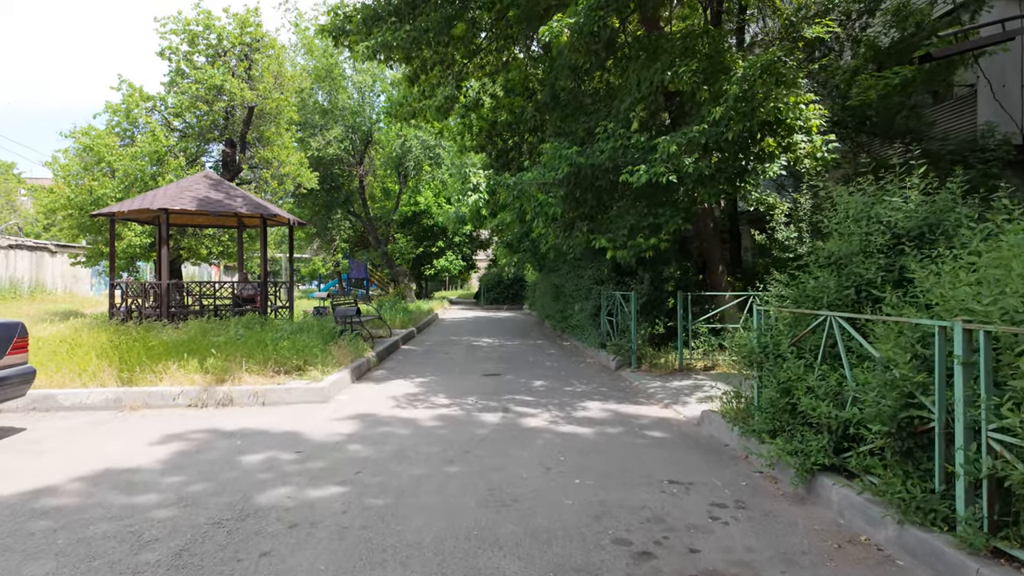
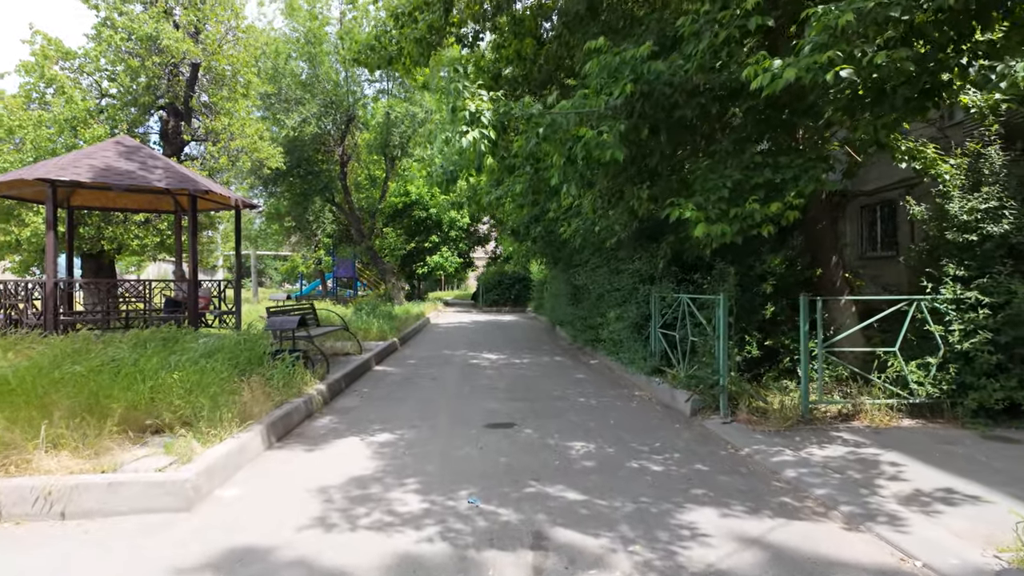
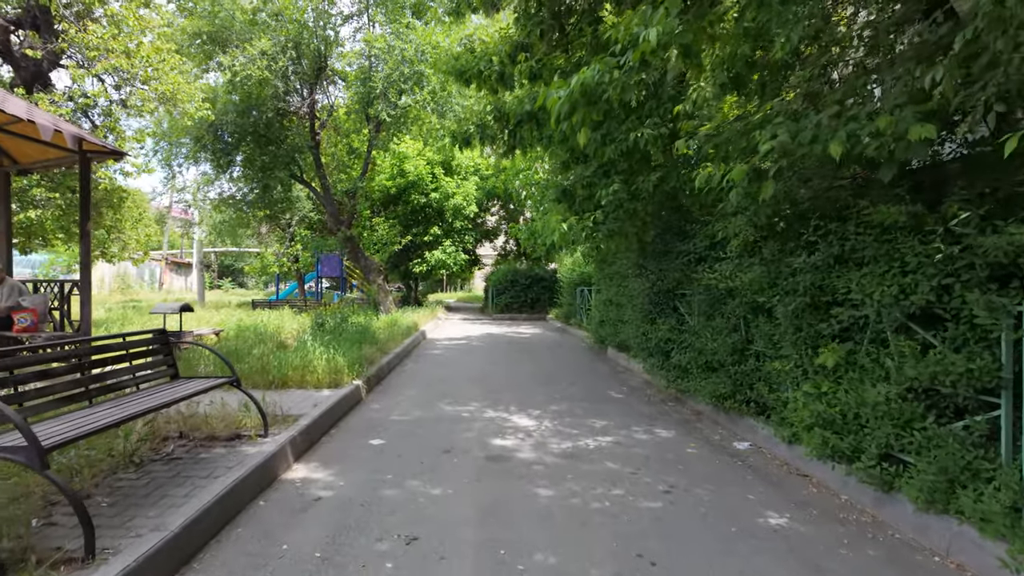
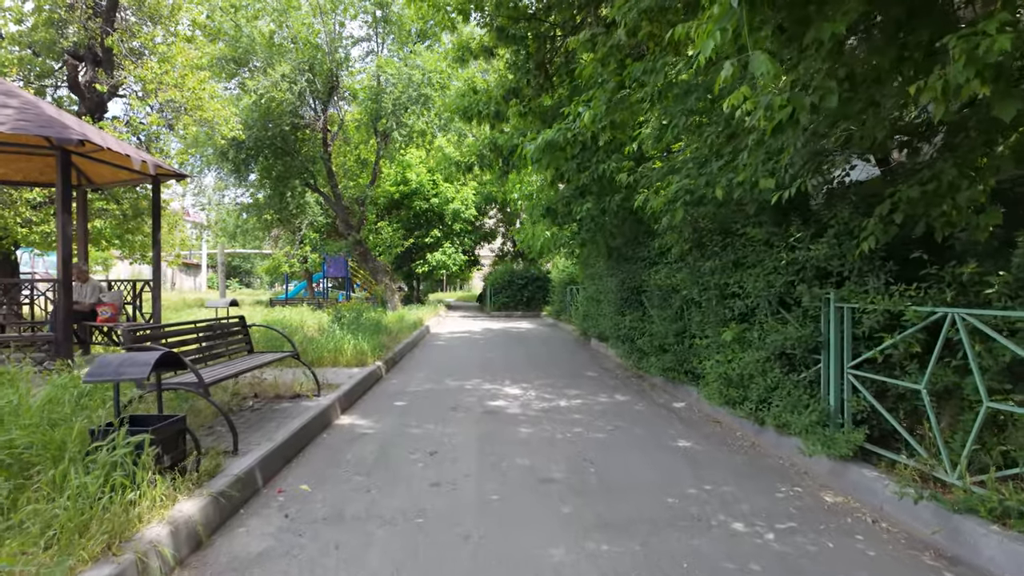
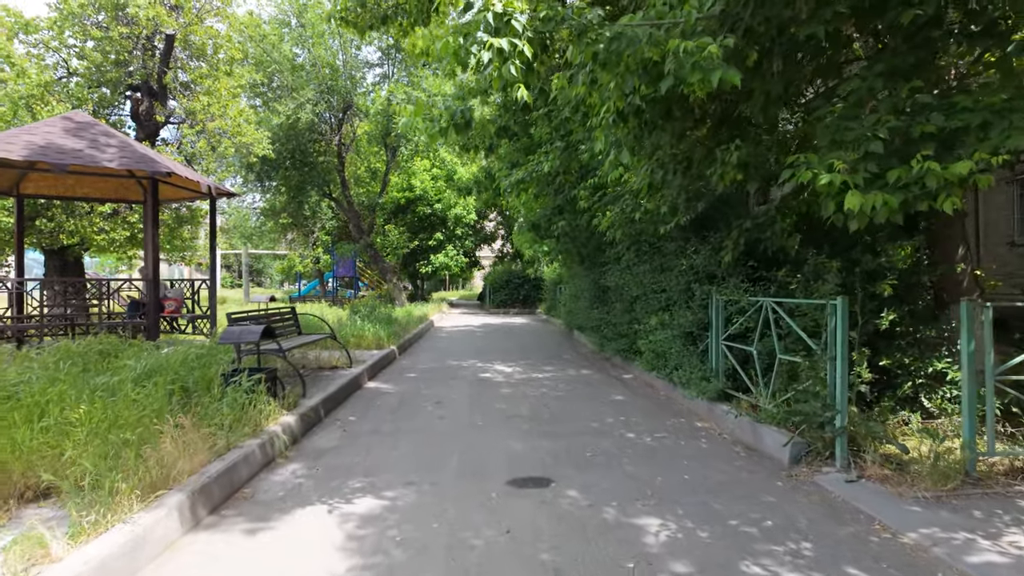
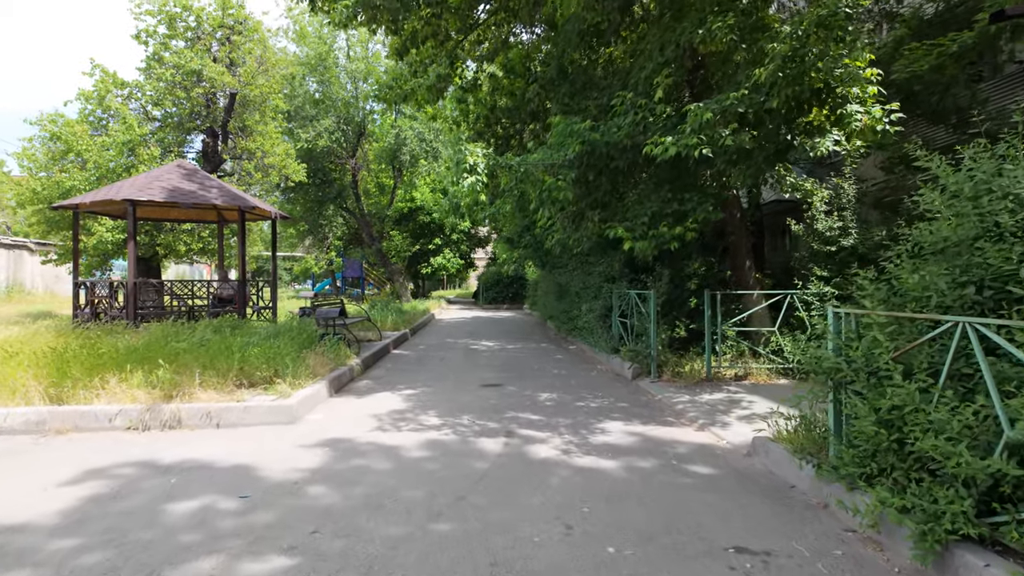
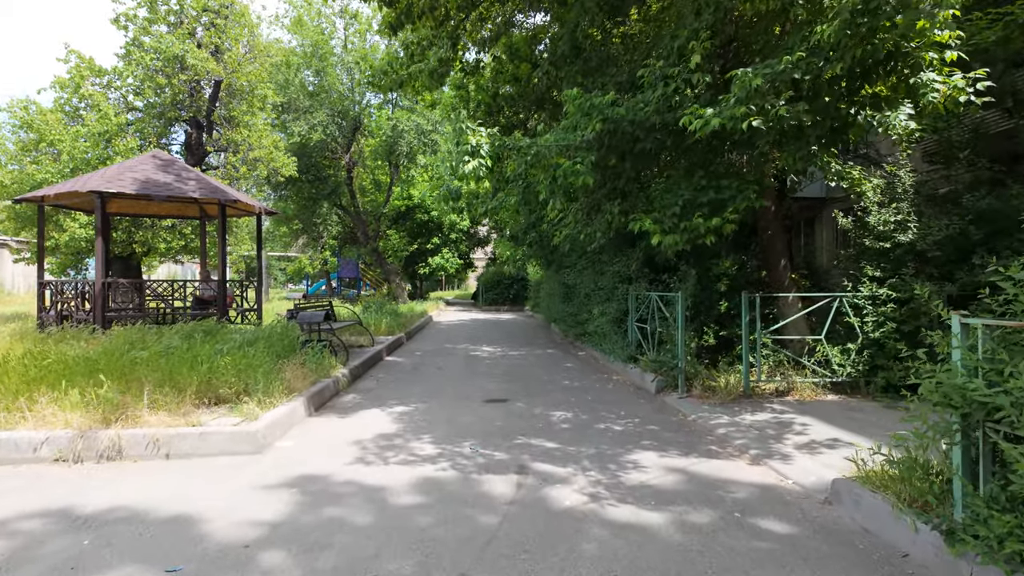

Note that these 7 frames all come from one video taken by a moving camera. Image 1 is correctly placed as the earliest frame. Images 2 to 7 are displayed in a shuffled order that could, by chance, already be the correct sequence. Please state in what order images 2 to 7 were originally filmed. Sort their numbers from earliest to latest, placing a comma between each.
6, 7, 2, 5, 4, 3
